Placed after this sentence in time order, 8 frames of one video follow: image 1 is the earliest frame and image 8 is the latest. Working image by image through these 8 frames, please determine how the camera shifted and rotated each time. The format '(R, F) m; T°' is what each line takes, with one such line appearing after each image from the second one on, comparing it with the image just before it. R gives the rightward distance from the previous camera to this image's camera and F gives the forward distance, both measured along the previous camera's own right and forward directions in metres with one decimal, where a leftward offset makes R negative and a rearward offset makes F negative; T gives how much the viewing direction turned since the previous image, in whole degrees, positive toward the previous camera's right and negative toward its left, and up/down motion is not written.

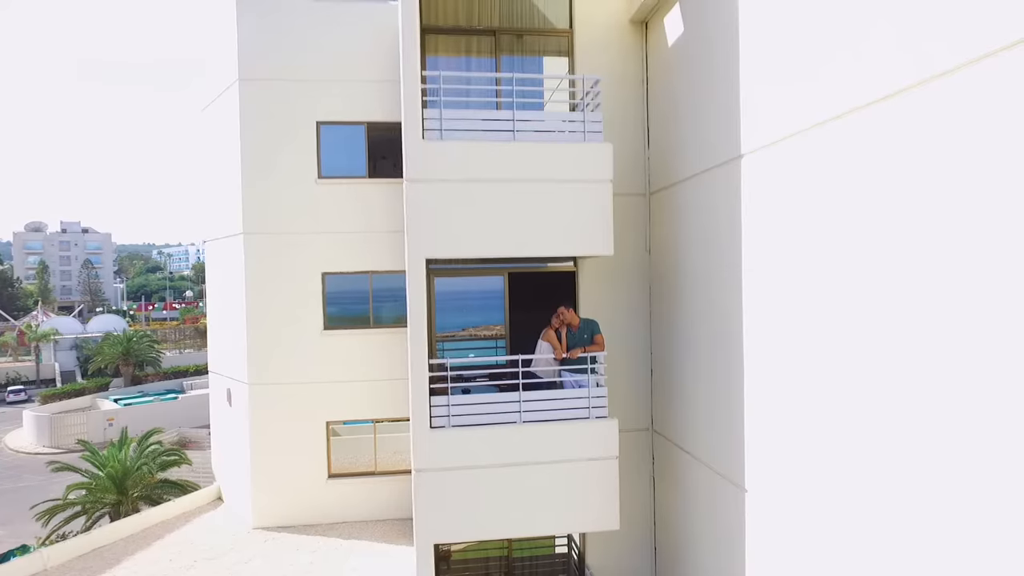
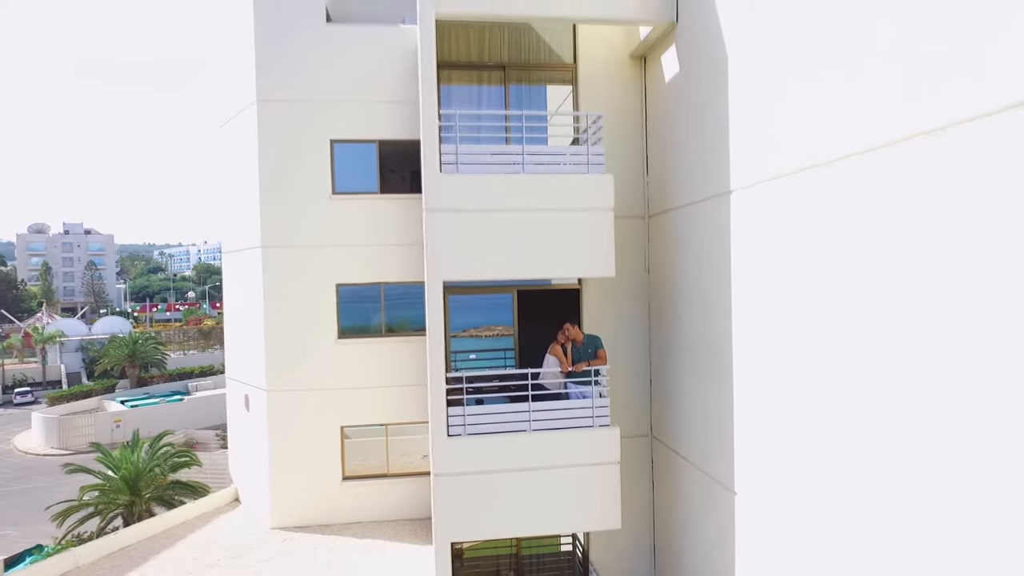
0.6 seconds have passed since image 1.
(-0.1, -0.6) m; 0°
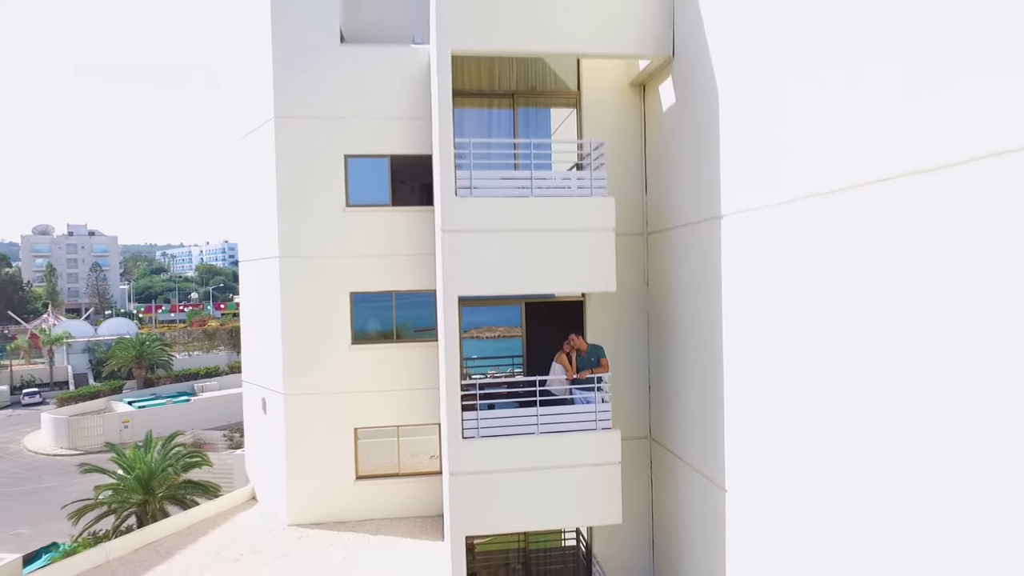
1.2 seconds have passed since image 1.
(-0.1, -0.6) m; 0°
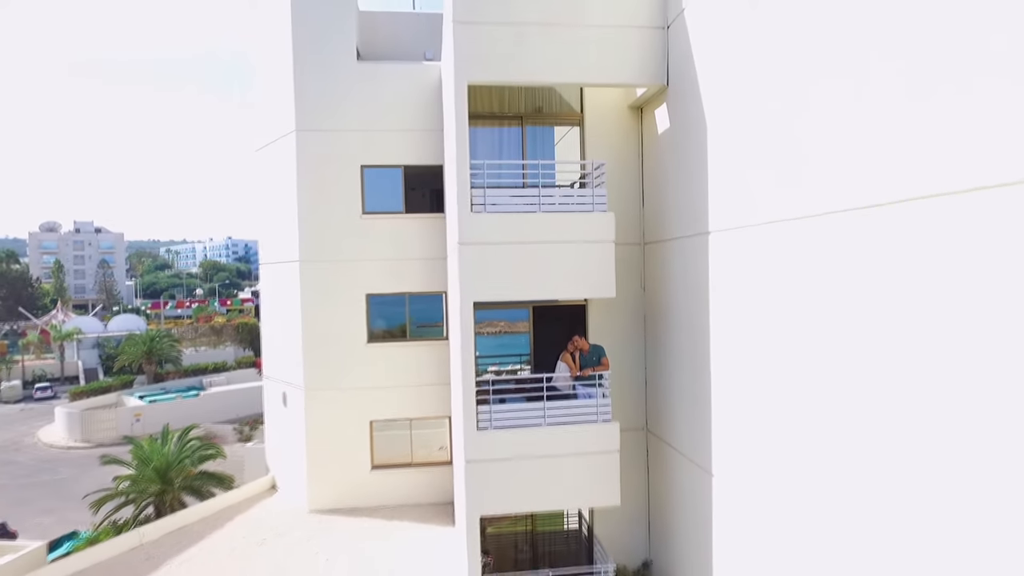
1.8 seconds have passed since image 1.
(-0.1, -0.8) m; 0°
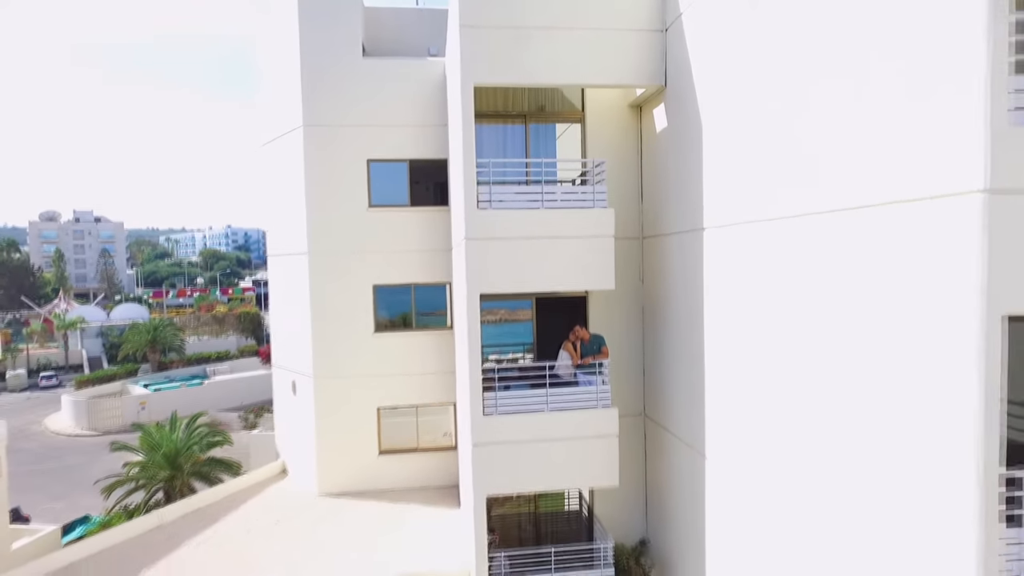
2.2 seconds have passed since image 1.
(-0.1, -0.4) m; 0°
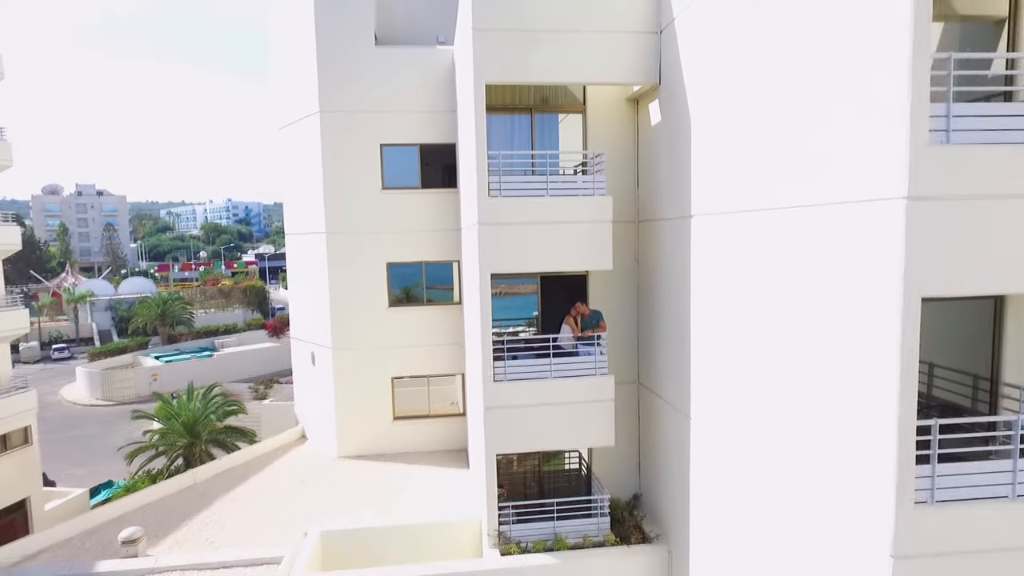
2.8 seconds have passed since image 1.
(-0.1, -1.0) m; 0°
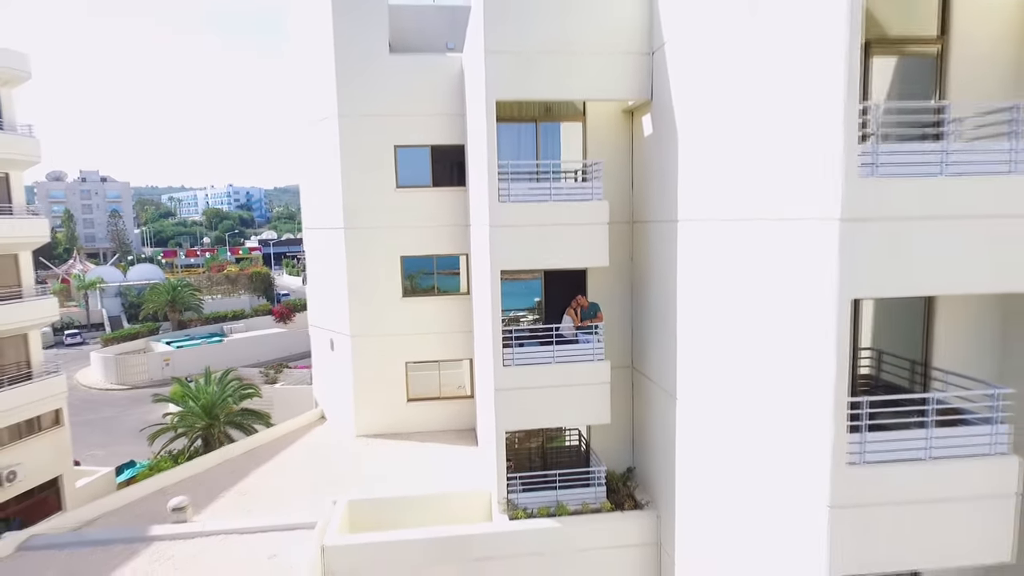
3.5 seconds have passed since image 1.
(-0.1, -1.2) m; 0°
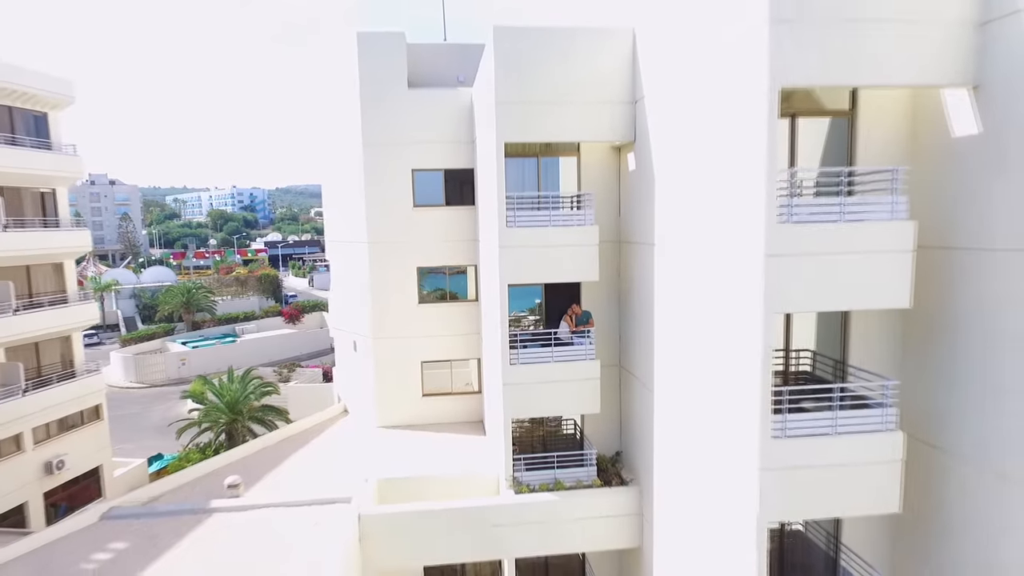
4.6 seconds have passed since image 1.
(-0.1, -2.1) m; 0°
